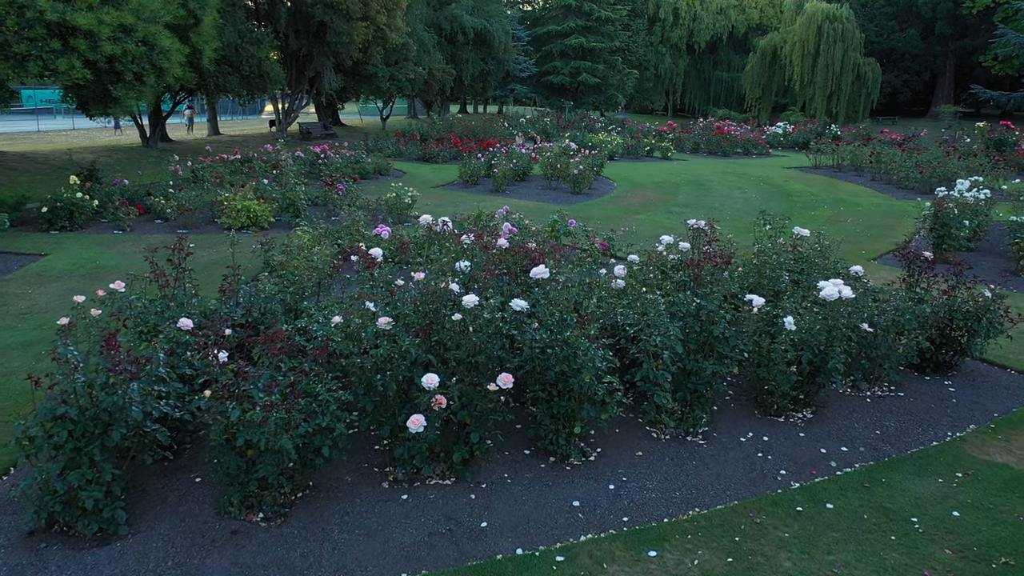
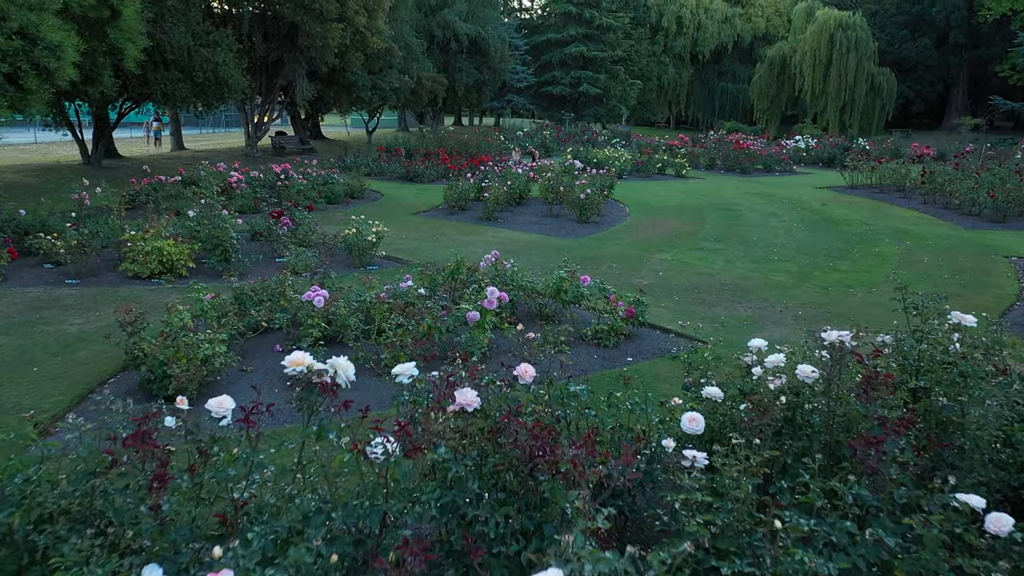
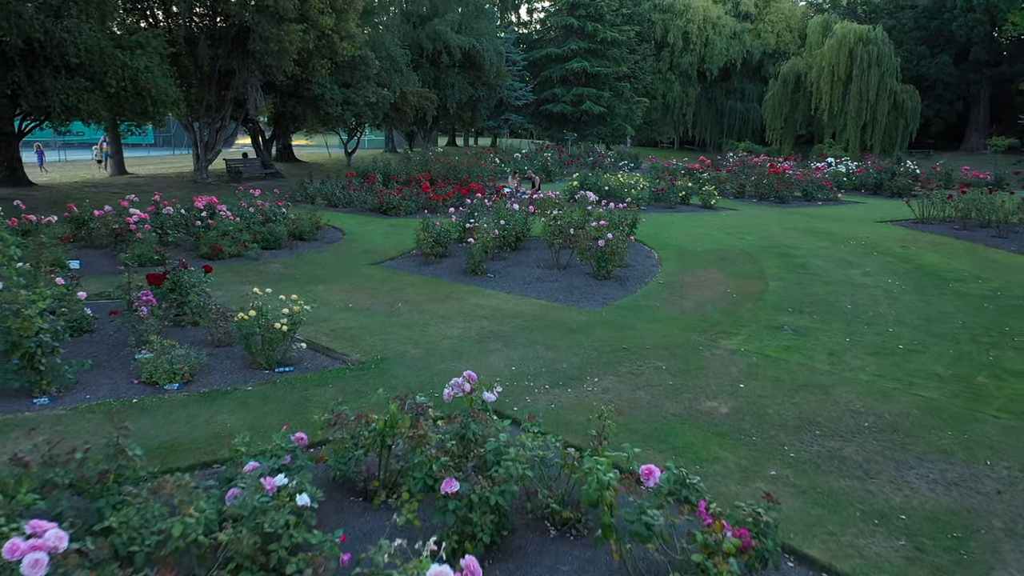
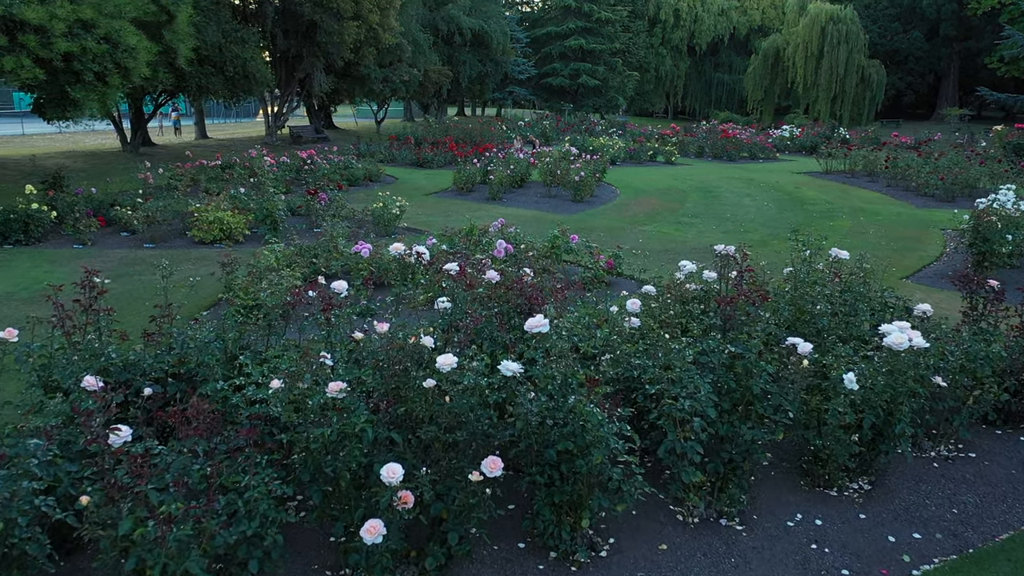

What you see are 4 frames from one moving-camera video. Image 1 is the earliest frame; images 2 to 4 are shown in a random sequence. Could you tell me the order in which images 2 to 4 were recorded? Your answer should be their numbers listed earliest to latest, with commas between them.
4, 2, 3
